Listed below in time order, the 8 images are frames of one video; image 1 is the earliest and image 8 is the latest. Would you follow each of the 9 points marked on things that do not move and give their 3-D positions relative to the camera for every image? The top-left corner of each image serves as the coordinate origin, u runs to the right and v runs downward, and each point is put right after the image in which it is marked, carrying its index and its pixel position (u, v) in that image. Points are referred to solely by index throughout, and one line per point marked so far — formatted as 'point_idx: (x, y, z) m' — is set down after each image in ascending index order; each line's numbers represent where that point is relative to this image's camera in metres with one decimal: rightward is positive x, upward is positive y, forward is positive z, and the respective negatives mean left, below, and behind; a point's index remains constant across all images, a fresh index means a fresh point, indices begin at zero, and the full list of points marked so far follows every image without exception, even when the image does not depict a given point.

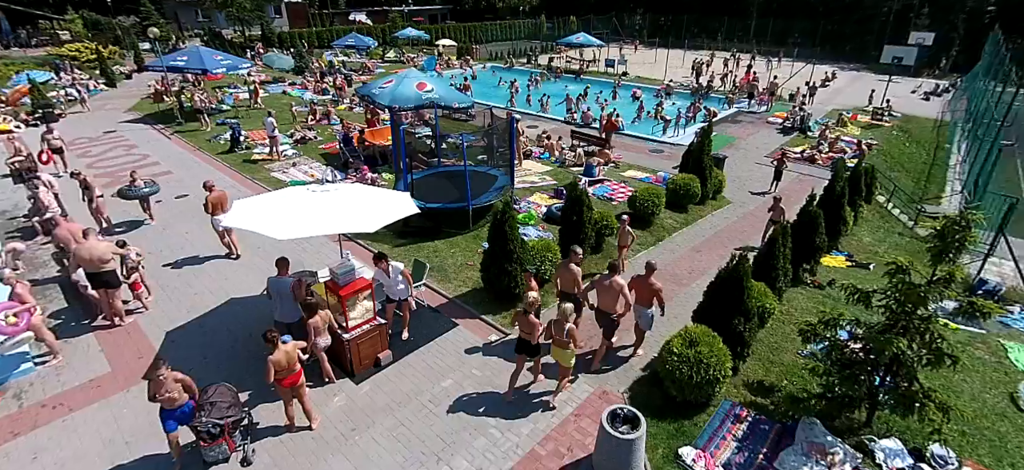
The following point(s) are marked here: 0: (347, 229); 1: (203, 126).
0: (-2.4, 0.0, +7.0) m
1: (-12.2, +4.3, +18.8) m
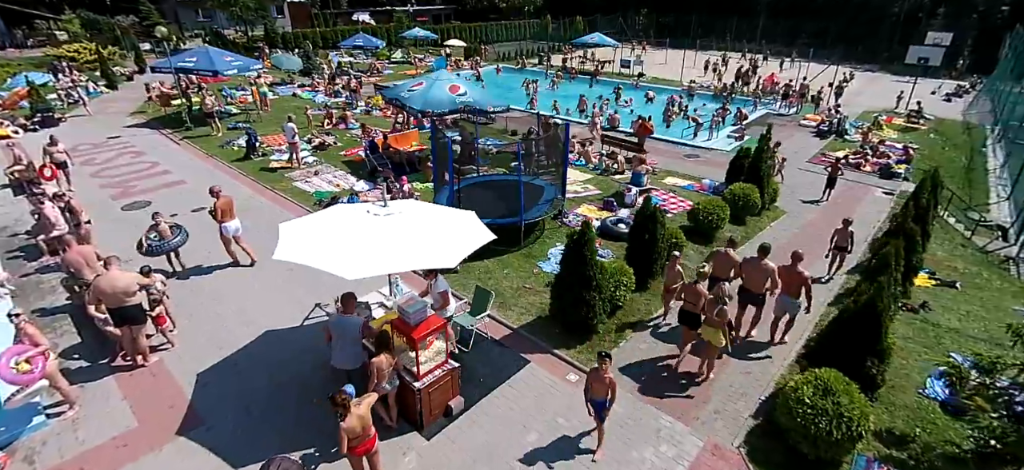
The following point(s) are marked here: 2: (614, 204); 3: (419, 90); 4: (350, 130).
0: (-1.1, -0.4, +5.9) m
1: (-11.0, +3.8, +17.6) m
2: (+2.8, +0.8, +12.9) m
3: (-2.8, +4.4, +14.5) m
4: (-6.3, +4.1, +18.4) m
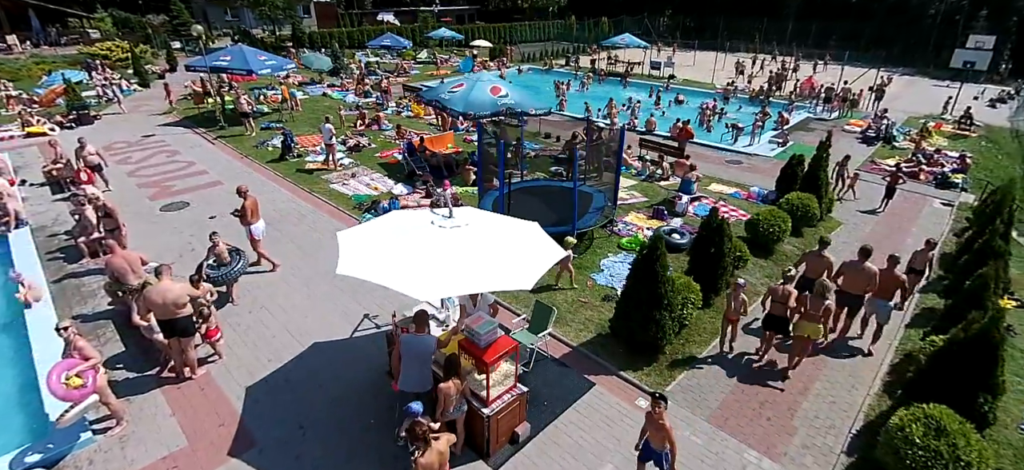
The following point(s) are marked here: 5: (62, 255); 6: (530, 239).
0: (-0.1, -0.6, +5.5) m
1: (-9.7, +3.8, +17.4) m
2: (+3.9, +0.6, +12.3) m
3: (-1.5, +4.3, +14.1) m
4: (-4.9, +4.0, +18.1) m
5: (-9.8, -0.4, +10.4) m
6: (+0.2, -0.1, +6.3) m
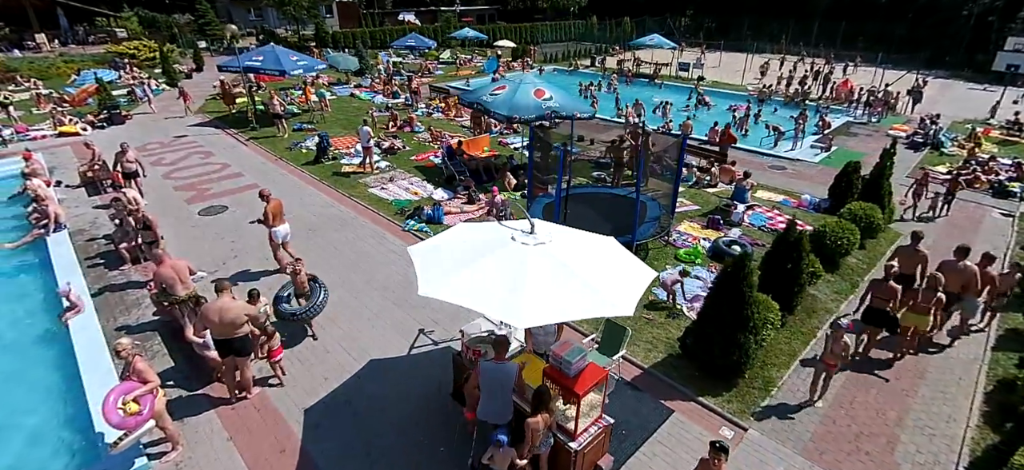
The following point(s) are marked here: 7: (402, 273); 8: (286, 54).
0: (+0.9, -0.8, +5.0) m
1: (-8.3, +3.7, +17.1) m
2: (+5.1, +0.3, +11.7) m
3: (-0.3, +4.1, +13.6) m
4: (-3.6, +3.8, +17.7) m
5: (-8.7, -0.5, +10.1) m
6: (+1.3, -0.3, +5.8) m
7: (-2.3, -0.8, +9.7) m
8: (-8.7, +7.0, +18.3) m
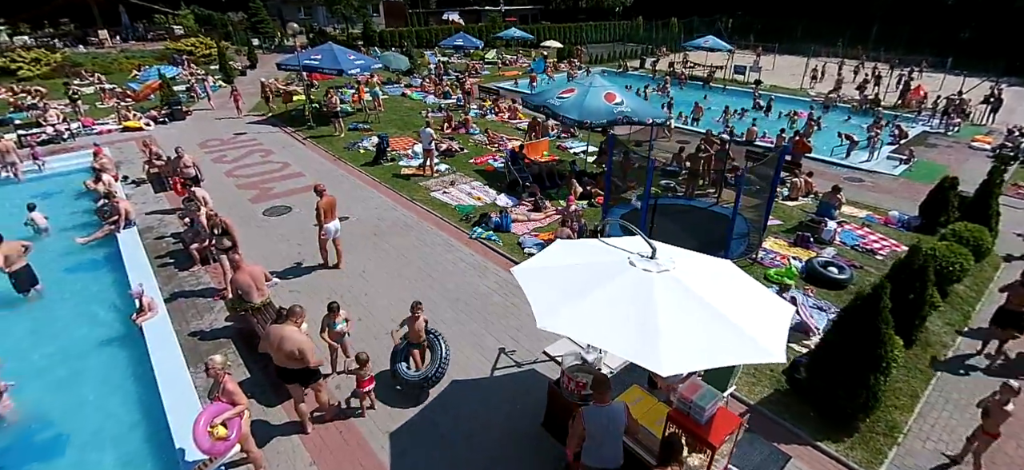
0: (+2.1, -1.1, +4.3) m
1: (-6.3, +3.7, +17.0) m
2: (+6.8, -0.1, +10.8) m
3: (+1.6, +3.8, +13.0) m
4: (-1.5, +3.7, +17.3) m
5: (-7.1, -0.5, +10.0) m
6: (+2.6, -0.6, +5.2) m
7: (-0.8, -1.0, +9.2) m
8: (-6.4, +7.0, +18.2) m
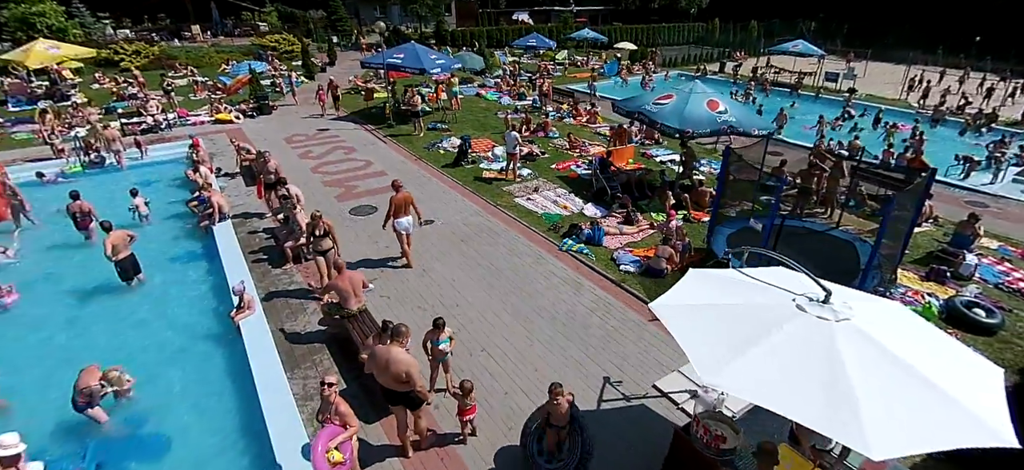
0: (+3.4, -1.5, +3.5) m
1: (-3.4, +3.7, +16.9) m
2: (+8.7, -0.8, +9.5) m
3: (+4.0, +3.4, +12.2) m
4: (+1.4, +3.4, +16.8) m
5: (-5.2, -0.4, +10.0) m
6: (+4.0, -1.0, +4.3) m
7: (+1.0, -1.2, +8.7) m
8: (-3.3, +7.0, +18.1) m
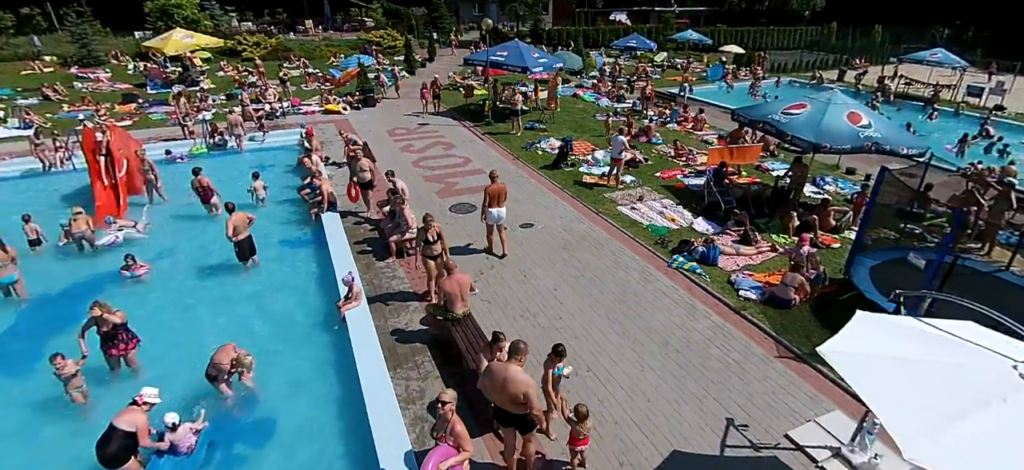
0: (+4.4, -2.0, +2.5) m
1: (0.0, +3.7, +16.7) m
2: (+10.5, -1.7, +7.6) m
3: (+6.6, +2.8, +11.0) m
4: (+4.7, +3.0, +15.8) m
5: (-3.0, -0.2, +10.2) m
6: (+5.1, -1.5, +3.2) m
7: (+2.8, -1.5, +7.9) m
8: (+0.6, +7.0, +17.8) m
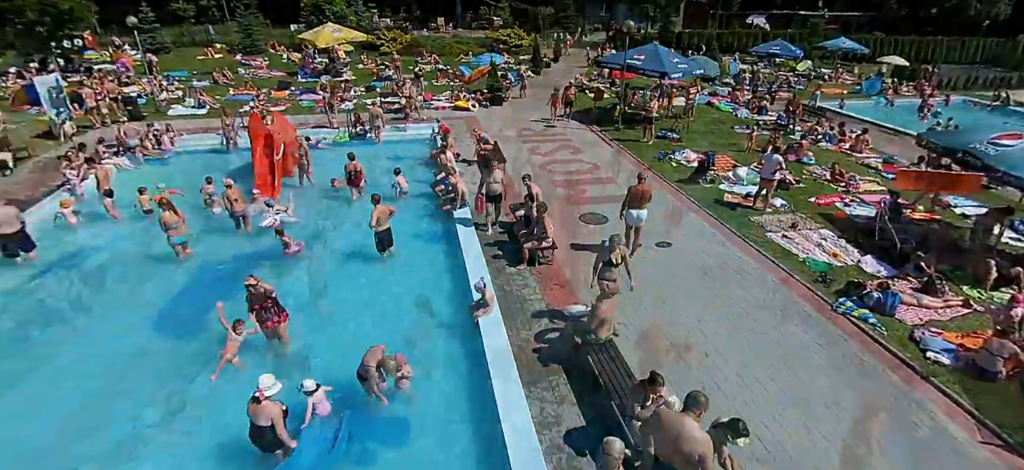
0: (+5.4, -2.7, +1.2) m
1: (+4.4, +3.3, +15.9) m
2: (+12.4, -3.1, +5.1) m
3: (+9.7, +1.7, +9.0) m
4: (+8.7, +2.1, +14.2) m
5: (-0.3, -0.3, +10.1) m
6: (+6.3, -2.4, +1.7) m
7: (+4.9, -2.2, +6.8) m
8: (+5.5, +6.4, +16.9) m
